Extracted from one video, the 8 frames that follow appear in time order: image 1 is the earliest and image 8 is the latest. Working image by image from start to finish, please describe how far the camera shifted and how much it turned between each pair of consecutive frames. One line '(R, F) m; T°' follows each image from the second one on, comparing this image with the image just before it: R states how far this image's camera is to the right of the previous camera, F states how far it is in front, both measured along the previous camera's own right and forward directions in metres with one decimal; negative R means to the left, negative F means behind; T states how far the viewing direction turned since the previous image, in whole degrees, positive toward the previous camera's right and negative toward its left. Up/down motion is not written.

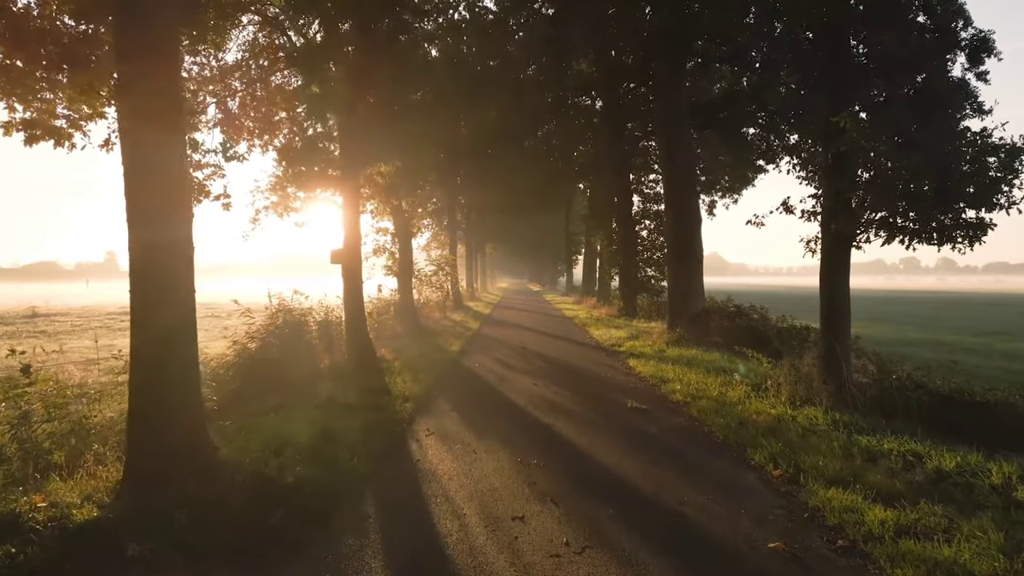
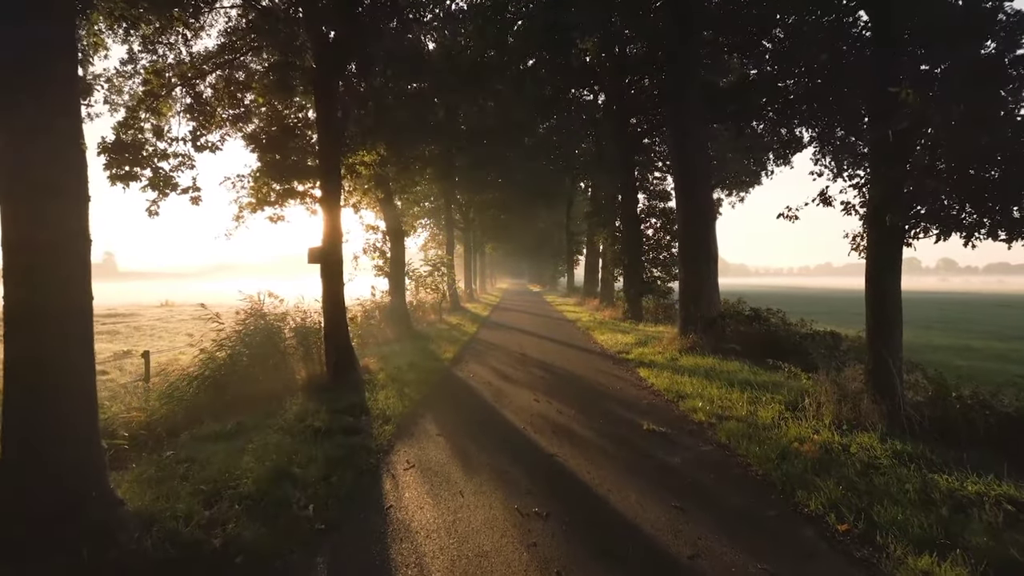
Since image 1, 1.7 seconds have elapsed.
(0.0, +1.1) m; 0°
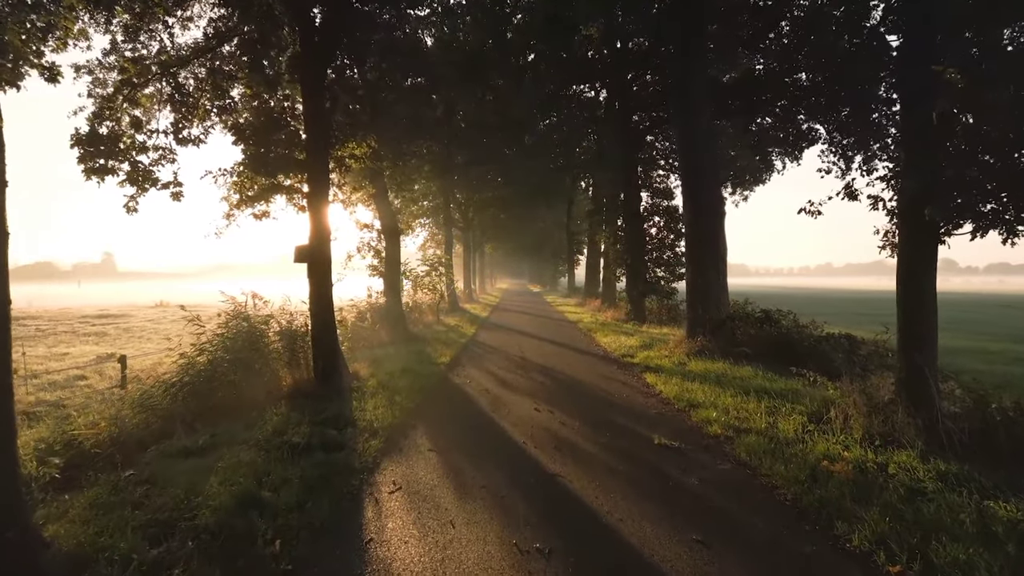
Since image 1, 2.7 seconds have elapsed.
(0.0, +0.6) m; 0°
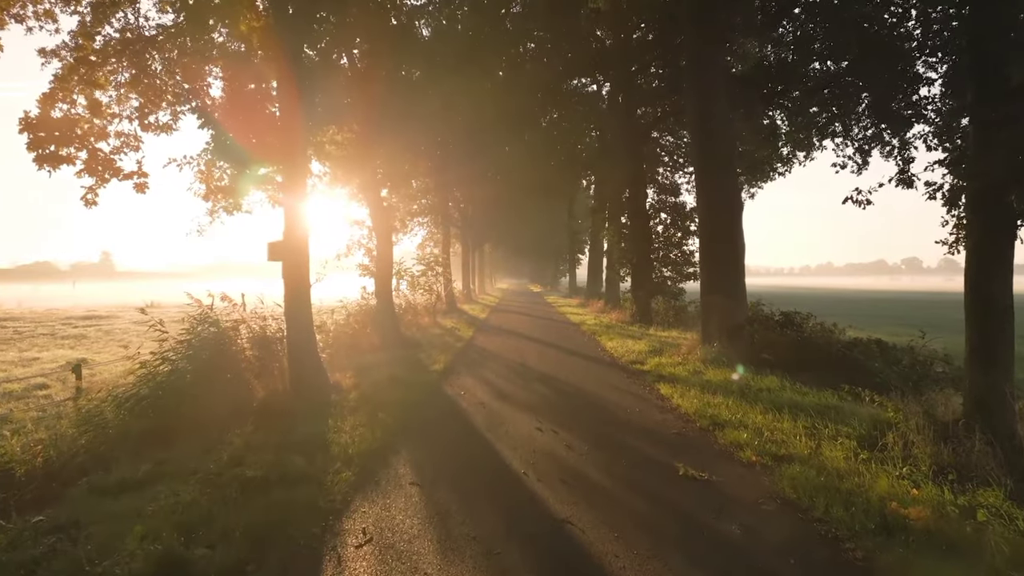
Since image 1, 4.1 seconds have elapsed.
(0.0, +1.0) m; 0°
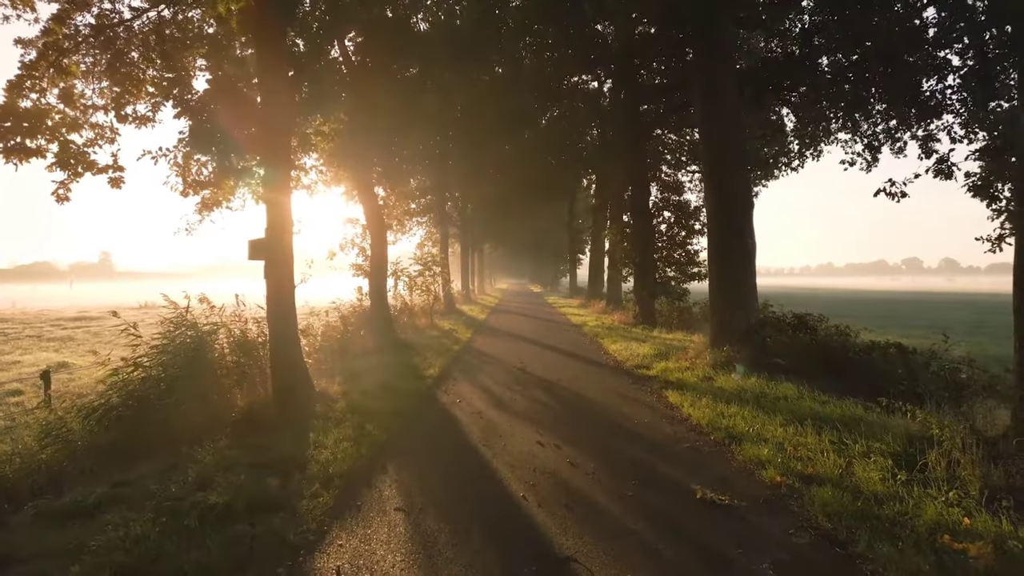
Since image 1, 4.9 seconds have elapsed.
(0.0, +0.6) m; 0°
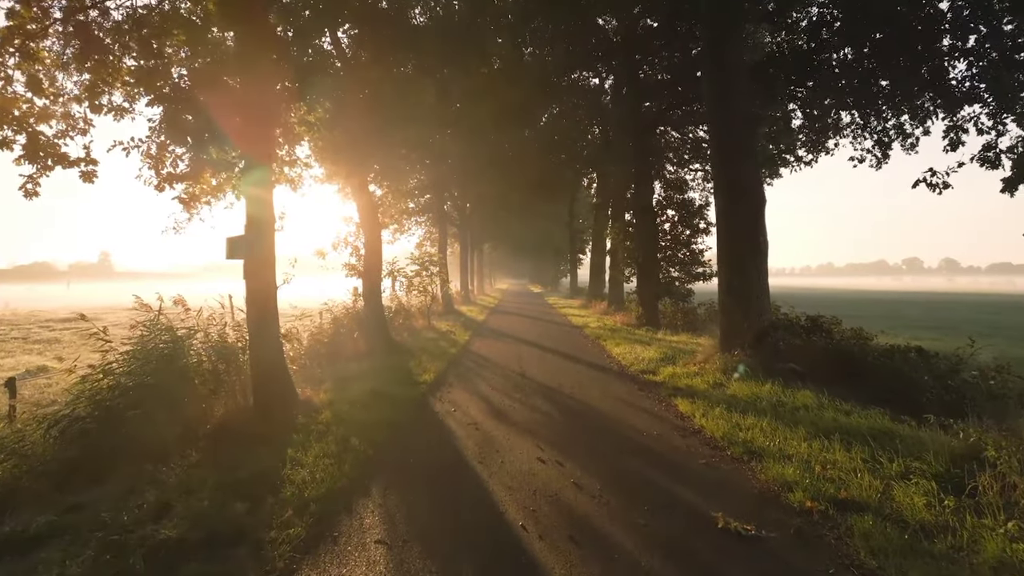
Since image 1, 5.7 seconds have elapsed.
(0.0, +0.6) m; 0°
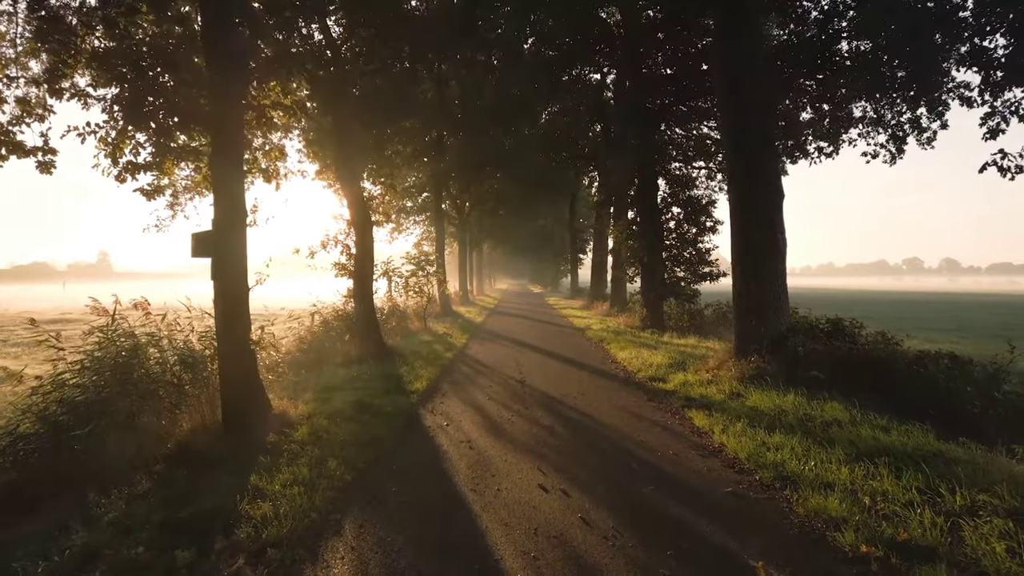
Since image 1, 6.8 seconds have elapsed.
(0.0, +0.7) m; 0°
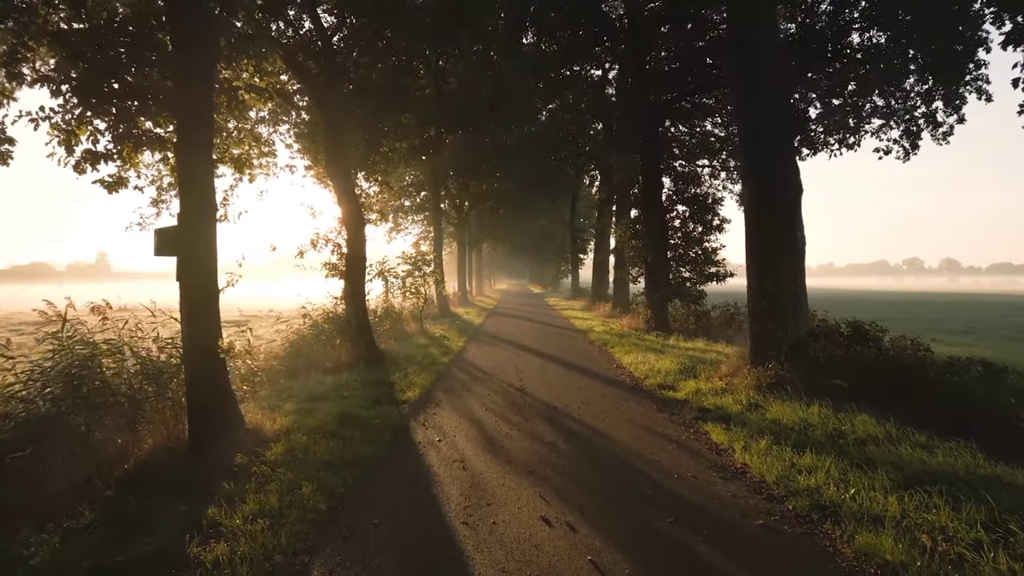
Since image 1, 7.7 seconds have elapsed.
(0.0, +0.6) m; 0°
